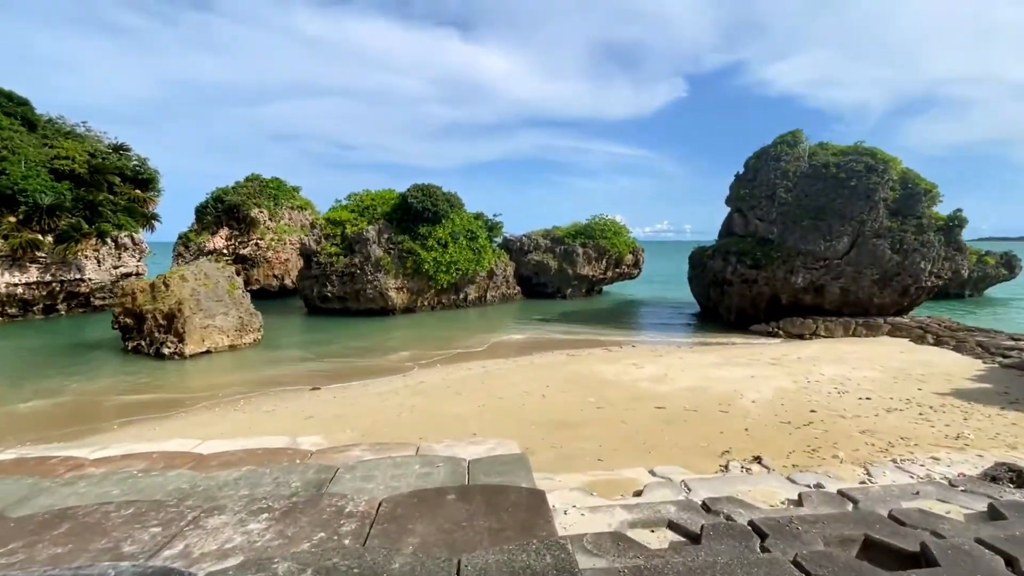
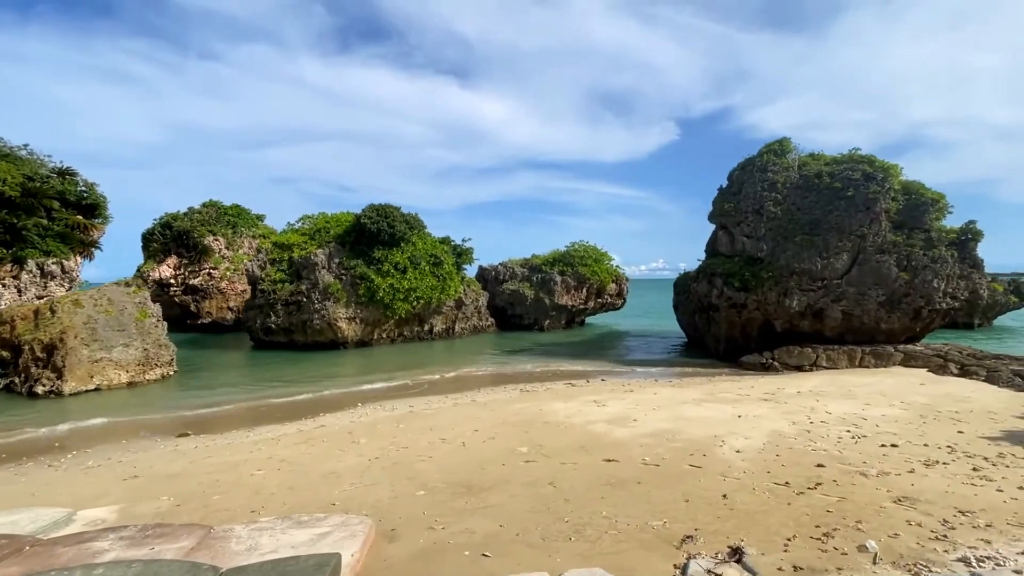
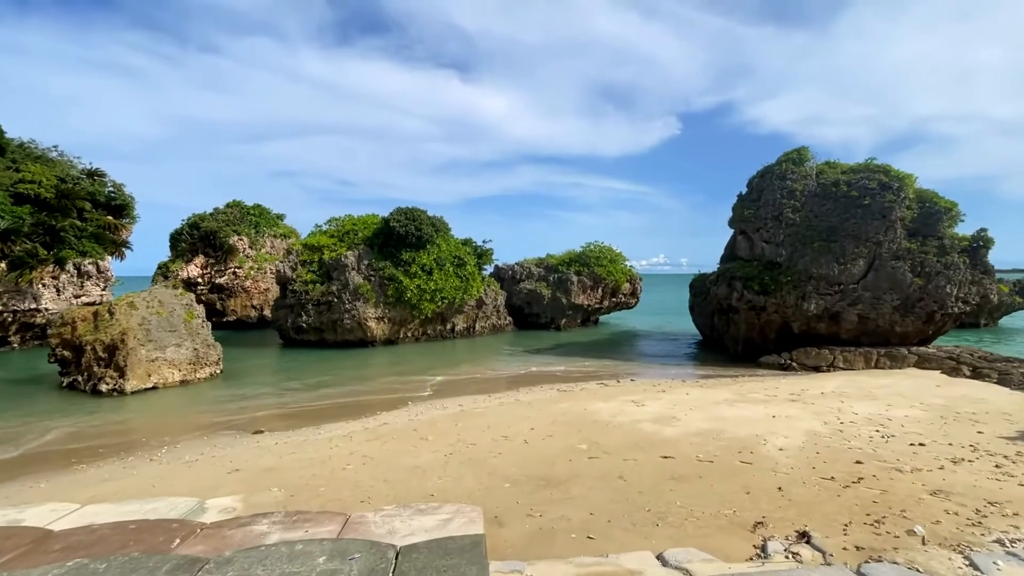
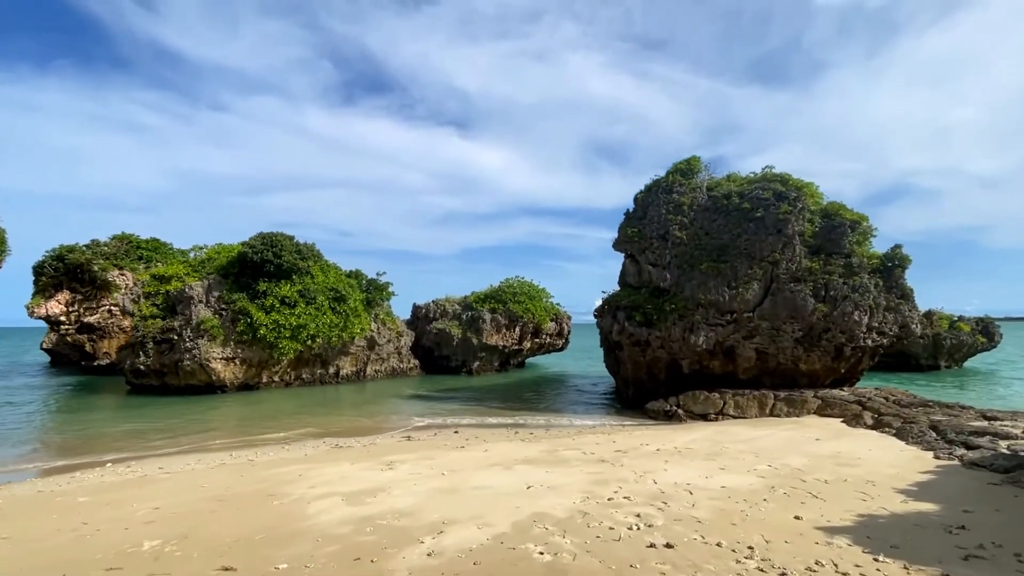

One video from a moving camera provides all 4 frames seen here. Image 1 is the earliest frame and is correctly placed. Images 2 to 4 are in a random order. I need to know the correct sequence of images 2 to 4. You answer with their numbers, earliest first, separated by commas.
3, 2, 4
